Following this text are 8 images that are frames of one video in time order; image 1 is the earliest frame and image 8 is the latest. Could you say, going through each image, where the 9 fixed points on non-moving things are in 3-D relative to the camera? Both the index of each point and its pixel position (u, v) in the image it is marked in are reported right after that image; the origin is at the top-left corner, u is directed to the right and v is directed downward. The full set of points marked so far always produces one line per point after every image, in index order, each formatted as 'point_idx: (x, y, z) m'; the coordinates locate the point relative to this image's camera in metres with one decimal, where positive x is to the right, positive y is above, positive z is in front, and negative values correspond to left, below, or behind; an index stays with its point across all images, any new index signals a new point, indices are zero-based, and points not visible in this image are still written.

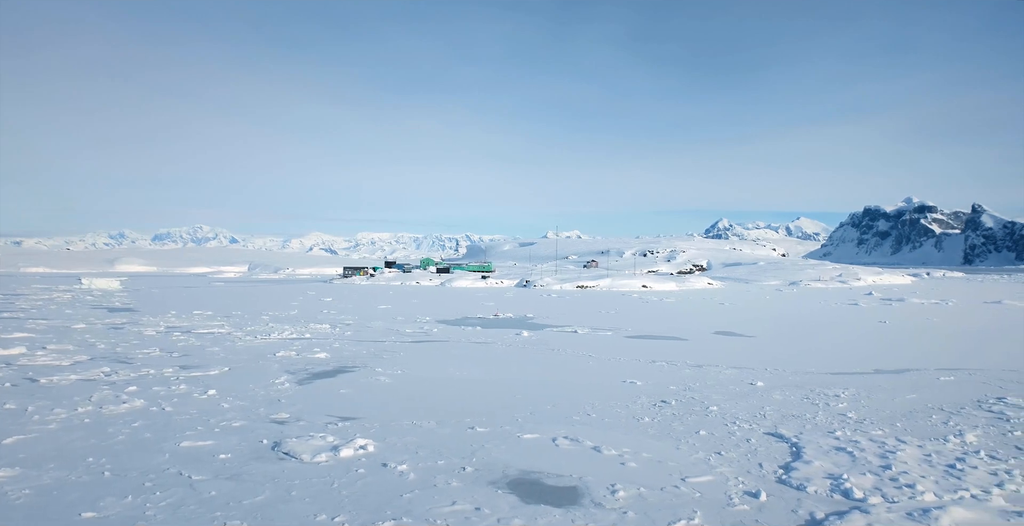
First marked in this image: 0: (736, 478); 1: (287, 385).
0: (+4.1, -3.9, +9.5) m
1: (-6.7, -3.7, +15.4) m
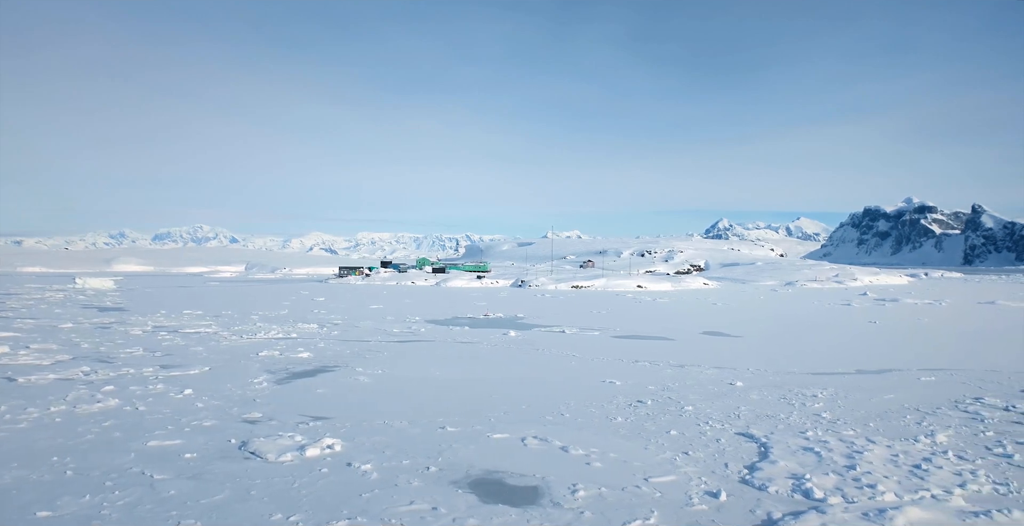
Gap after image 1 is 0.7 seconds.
0: (+3.4, -3.9, +9.5) m
1: (-7.4, -3.7, +15.5) m
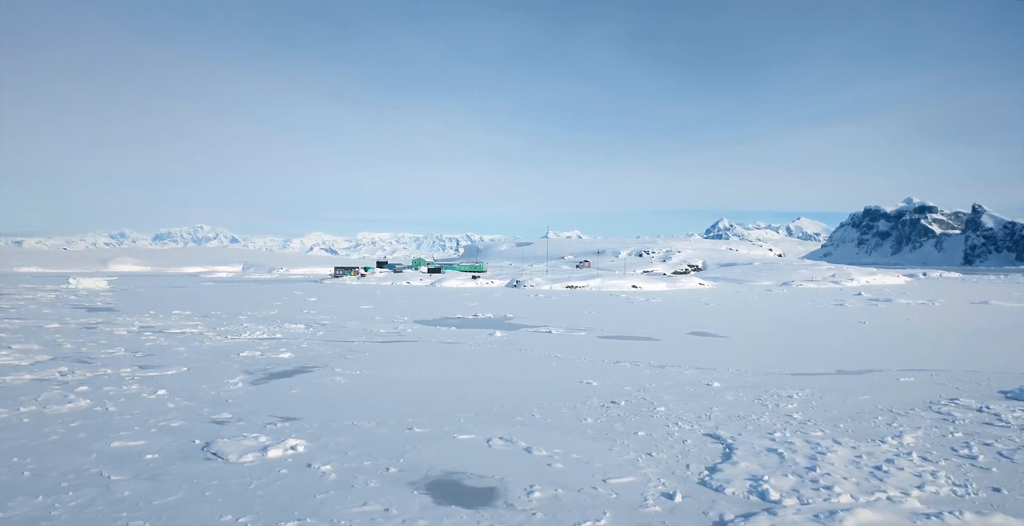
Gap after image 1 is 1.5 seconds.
0: (+2.7, -4.0, +9.5) m
1: (-8.2, -3.7, +15.5) m
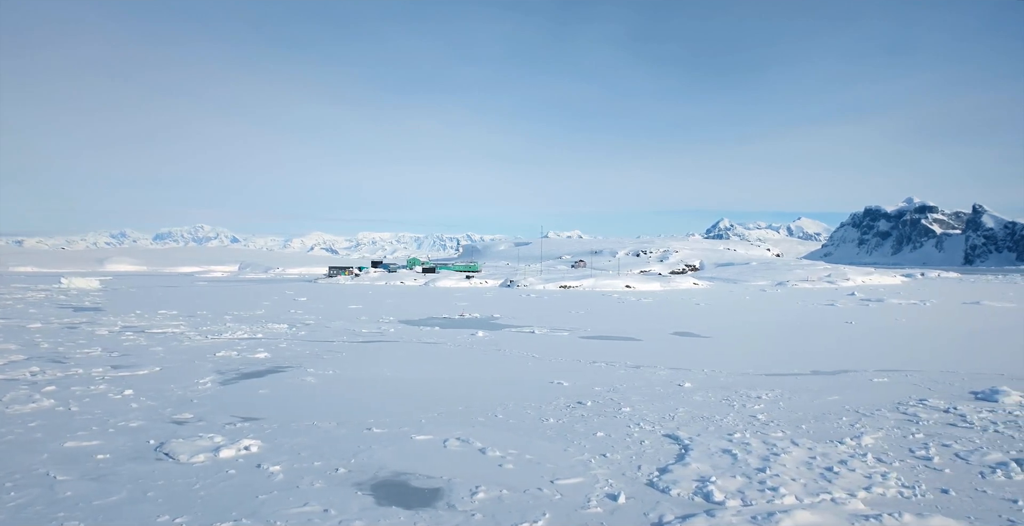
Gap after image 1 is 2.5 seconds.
0: (+1.7, -4.0, +9.5) m
1: (-9.1, -3.7, +15.5) m
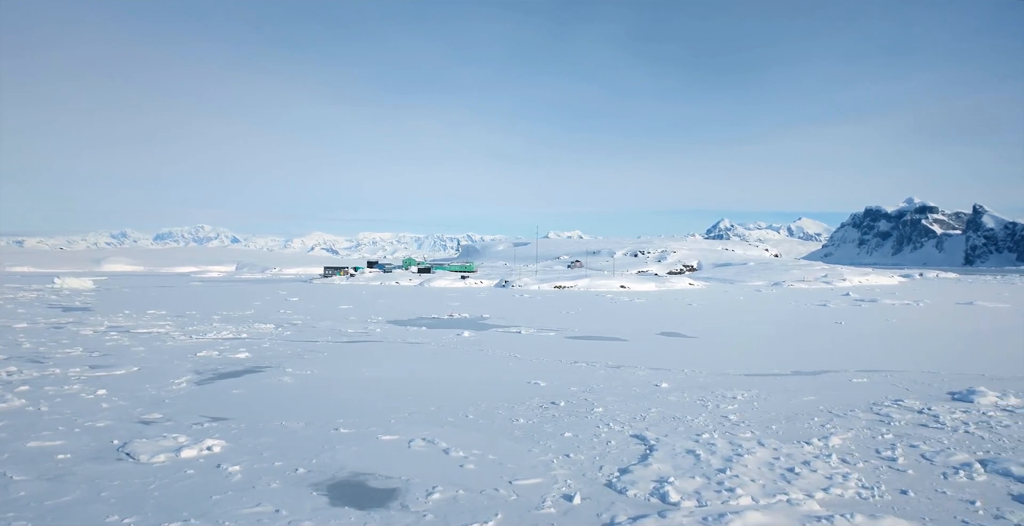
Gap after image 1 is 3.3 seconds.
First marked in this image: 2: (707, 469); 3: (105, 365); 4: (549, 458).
0: (+1.0, -4.0, +9.4) m
1: (-9.8, -3.7, +15.5) m
2: (+3.7, -3.9, +9.9) m
3: (-14.2, -3.6, +18.0) m
4: (+0.8, -4.0, +10.5) m
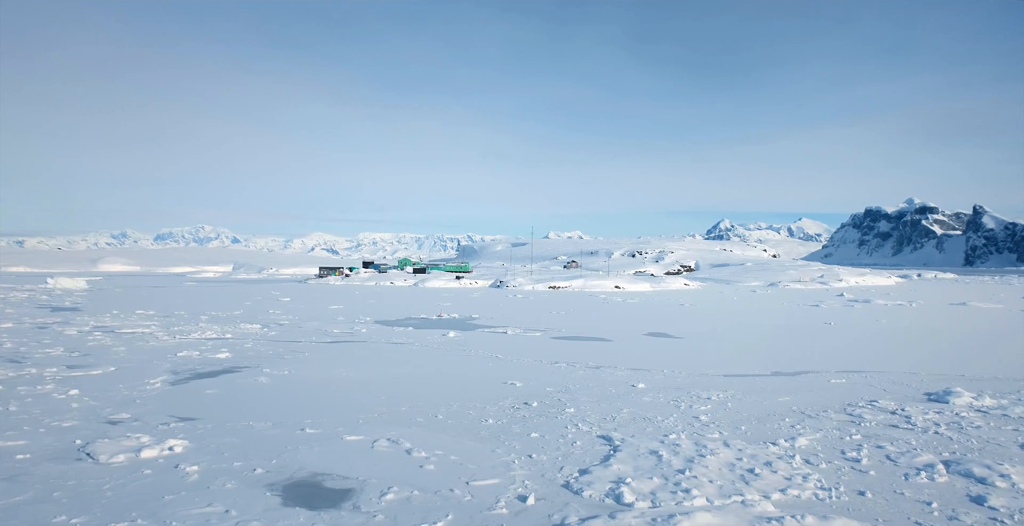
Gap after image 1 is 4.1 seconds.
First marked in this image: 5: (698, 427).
0: (+0.2, -4.0, +9.4) m
1: (-10.6, -3.7, +15.4) m
2: (+3.0, -3.9, +9.8) m
3: (-15.0, -3.6, +18.0) m
4: (0.0, -4.0, +10.5) m
5: (+4.6, -4.0, +12.6) m
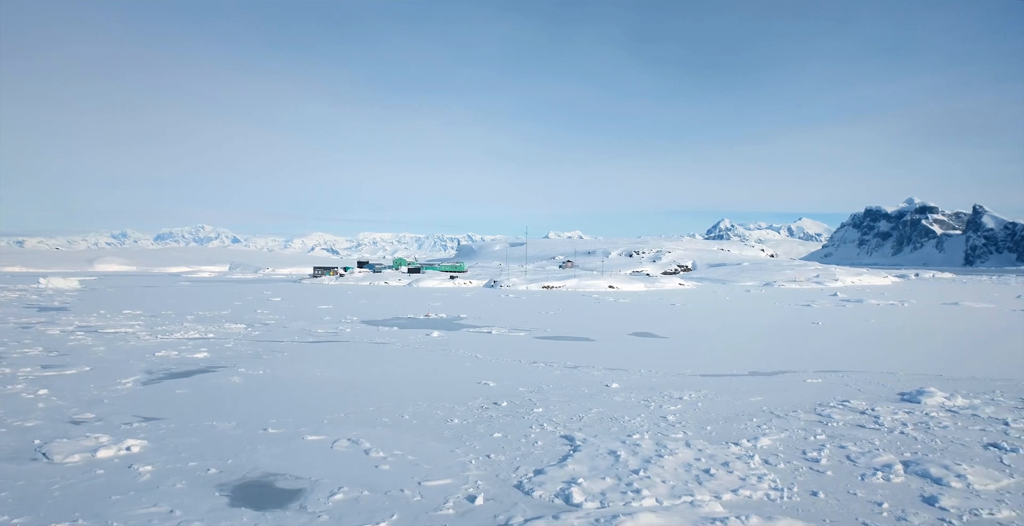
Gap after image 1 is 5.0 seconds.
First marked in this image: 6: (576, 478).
0: (-0.7, -4.0, +9.4) m
1: (-11.5, -3.7, +15.4) m
2: (+2.1, -3.9, +9.8) m
3: (-15.8, -3.5, +18.0) m
4: (-0.9, -4.0, +10.4) m
5: (+3.7, -4.0, +12.6) m
6: (+1.2, -3.9, +9.4) m
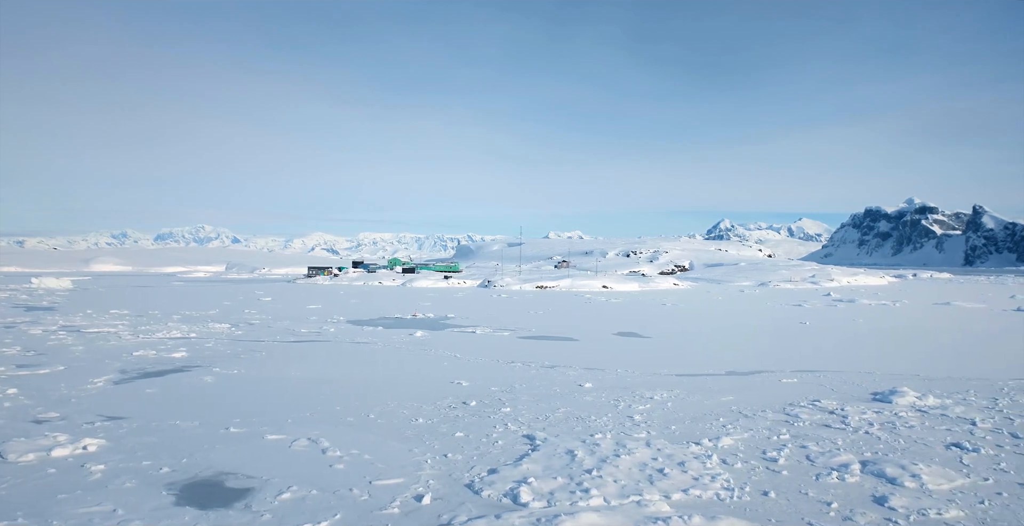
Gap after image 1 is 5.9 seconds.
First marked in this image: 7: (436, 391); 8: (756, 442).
0: (-1.5, -3.9, +9.4) m
1: (-12.3, -3.6, +15.4) m
2: (+1.2, -3.9, +9.8) m
3: (-16.7, -3.5, +18.0) m
4: (-1.7, -3.9, +10.4) m
5: (+2.8, -4.0, +12.5) m
6: (+0.3, -3.9, +9.4) m
7: (-2.2, -3.9, +15.6) m
8: (+5.5, -4.0, +11.6) m
